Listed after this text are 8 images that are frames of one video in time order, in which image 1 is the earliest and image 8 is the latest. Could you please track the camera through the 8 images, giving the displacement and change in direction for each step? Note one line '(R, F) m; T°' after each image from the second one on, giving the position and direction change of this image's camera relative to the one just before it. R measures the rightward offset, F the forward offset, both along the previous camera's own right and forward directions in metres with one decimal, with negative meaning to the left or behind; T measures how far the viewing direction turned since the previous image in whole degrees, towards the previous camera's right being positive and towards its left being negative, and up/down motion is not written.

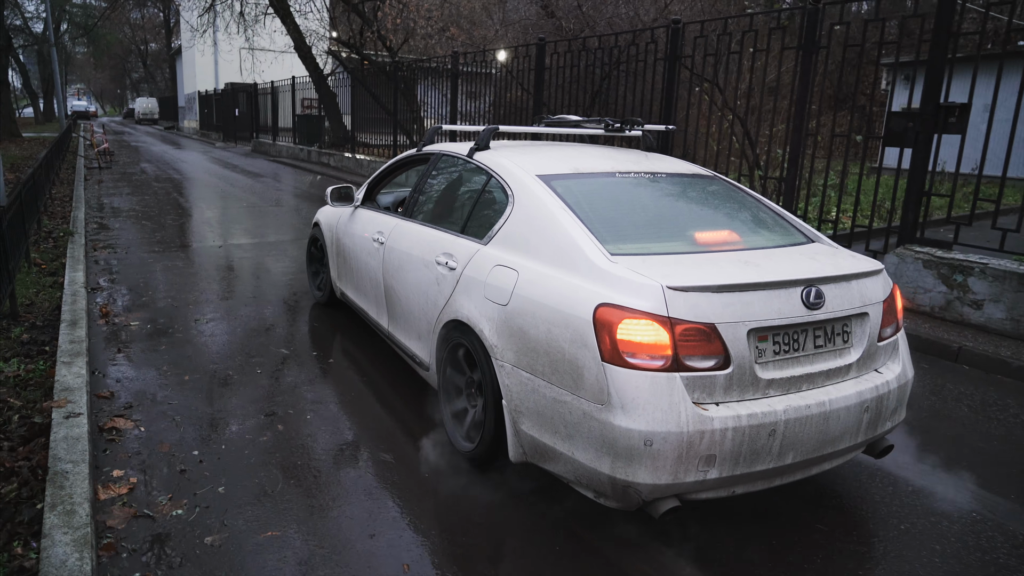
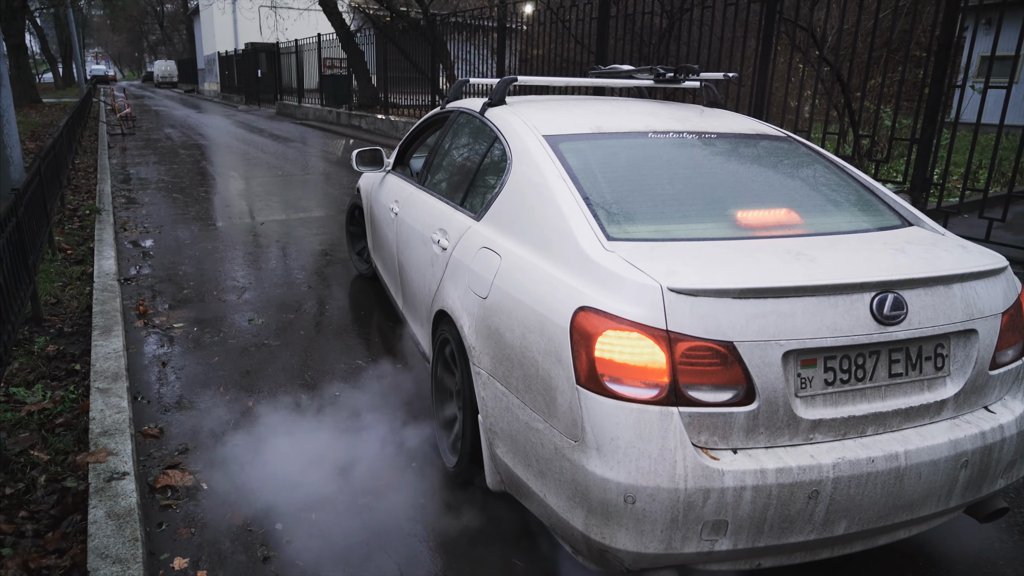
(-0.6, +0.9) m; -2°
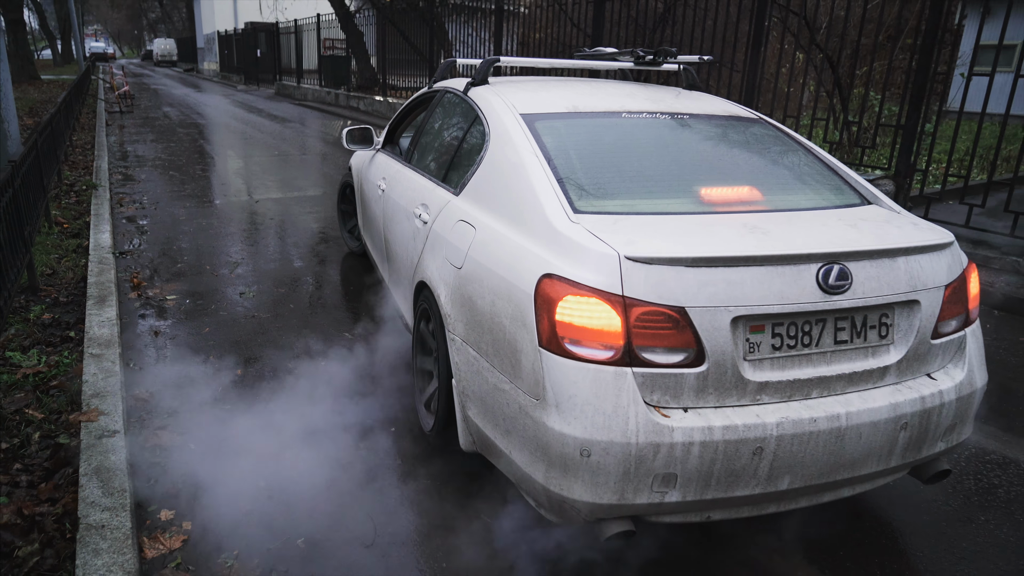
(+0.1, -0.1) m; 0°
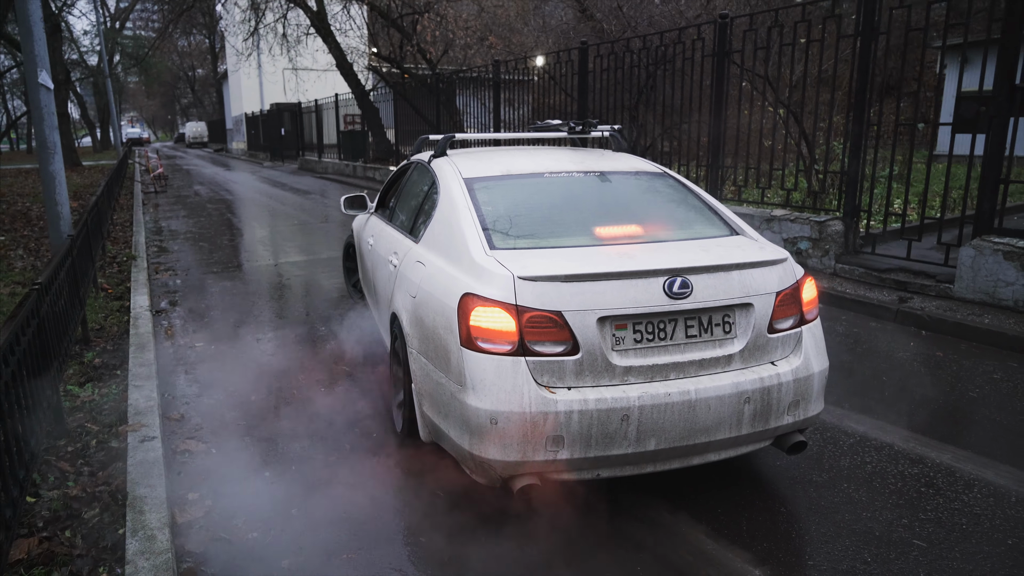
(+0.4, -0.7) m; -2°
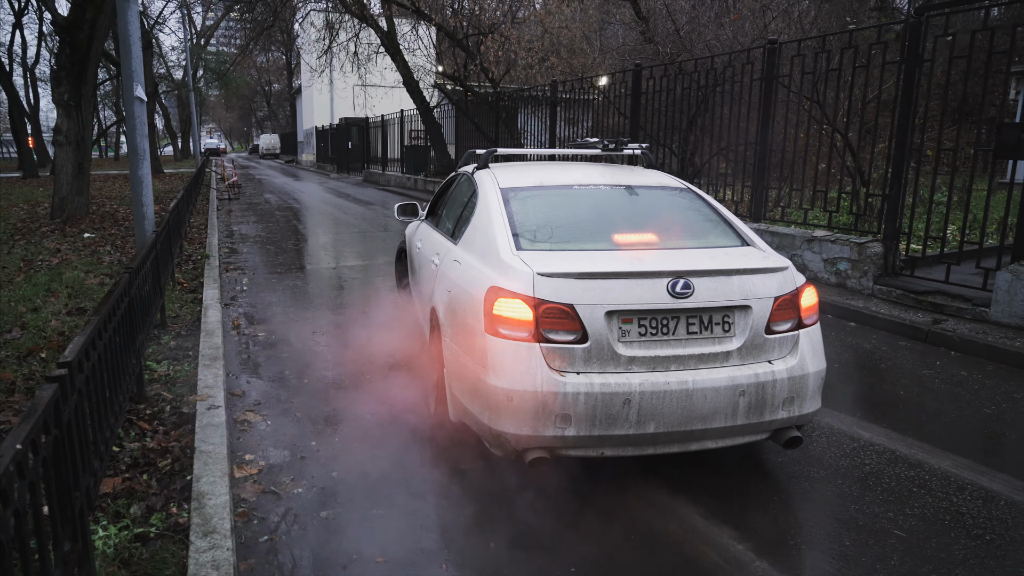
(+0.2, -0.4) m; -5°
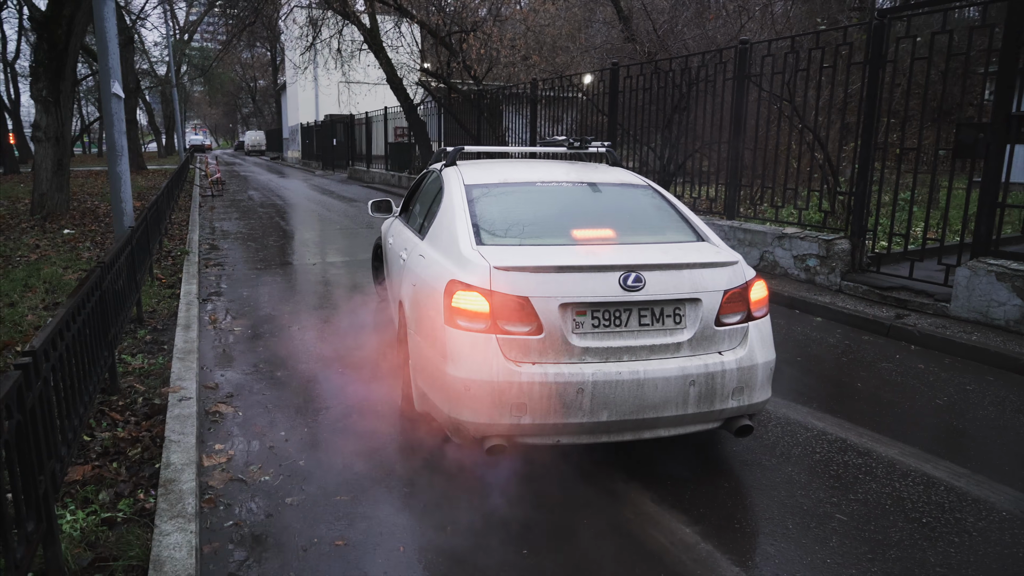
(+0.1, -0.1) m; +1°
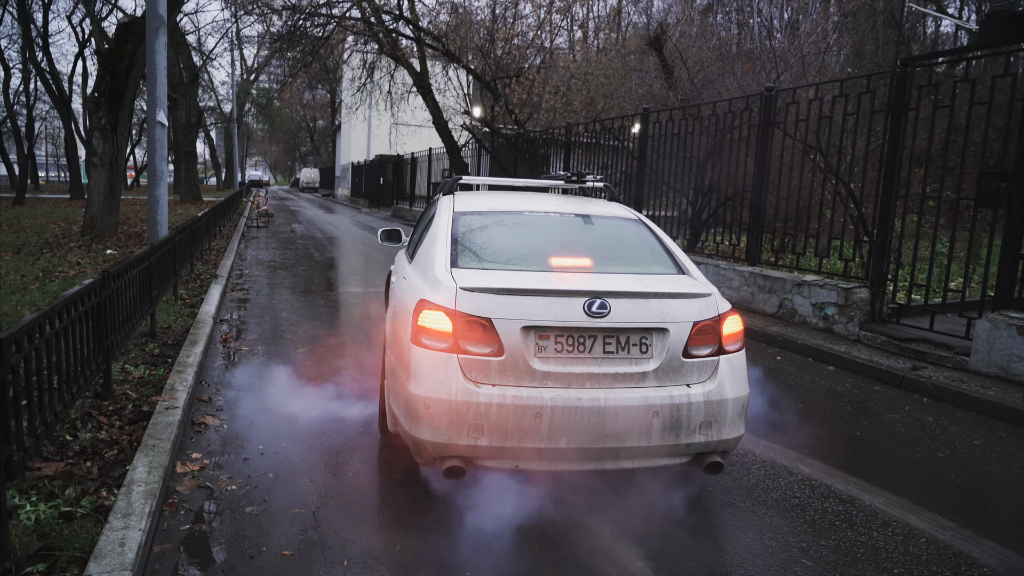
(+0.4, 0.0) m; -4°
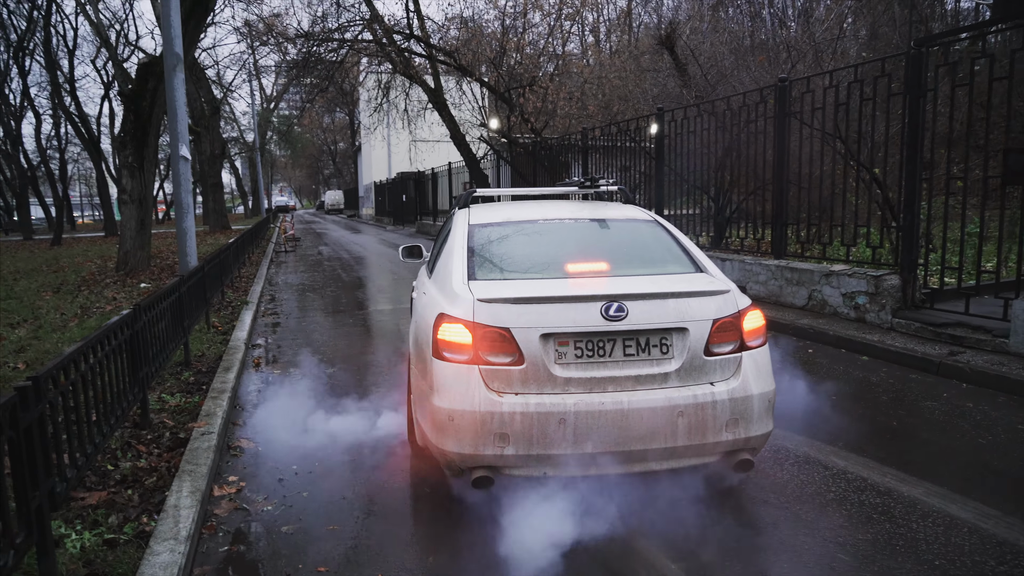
(+0.1, 0.0) m; -2°
